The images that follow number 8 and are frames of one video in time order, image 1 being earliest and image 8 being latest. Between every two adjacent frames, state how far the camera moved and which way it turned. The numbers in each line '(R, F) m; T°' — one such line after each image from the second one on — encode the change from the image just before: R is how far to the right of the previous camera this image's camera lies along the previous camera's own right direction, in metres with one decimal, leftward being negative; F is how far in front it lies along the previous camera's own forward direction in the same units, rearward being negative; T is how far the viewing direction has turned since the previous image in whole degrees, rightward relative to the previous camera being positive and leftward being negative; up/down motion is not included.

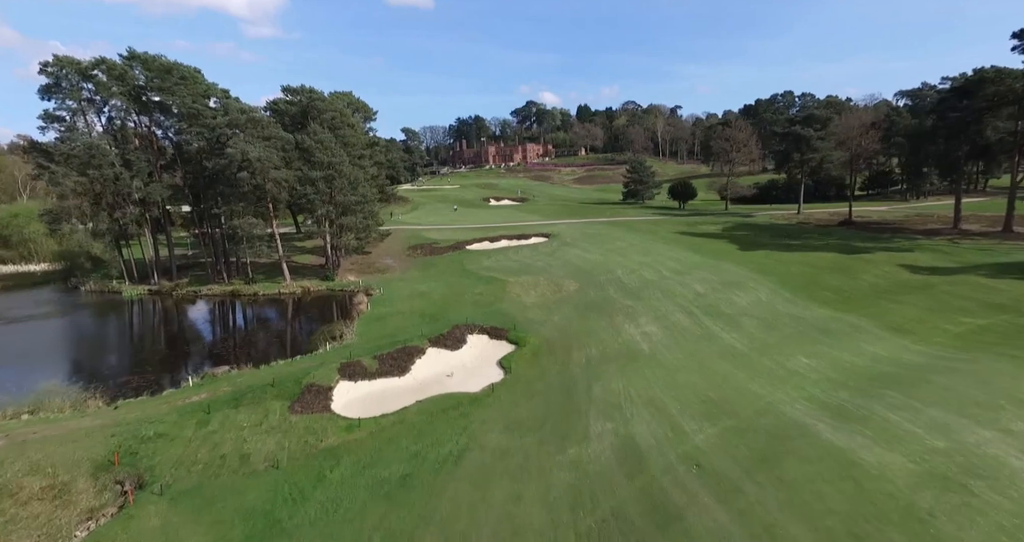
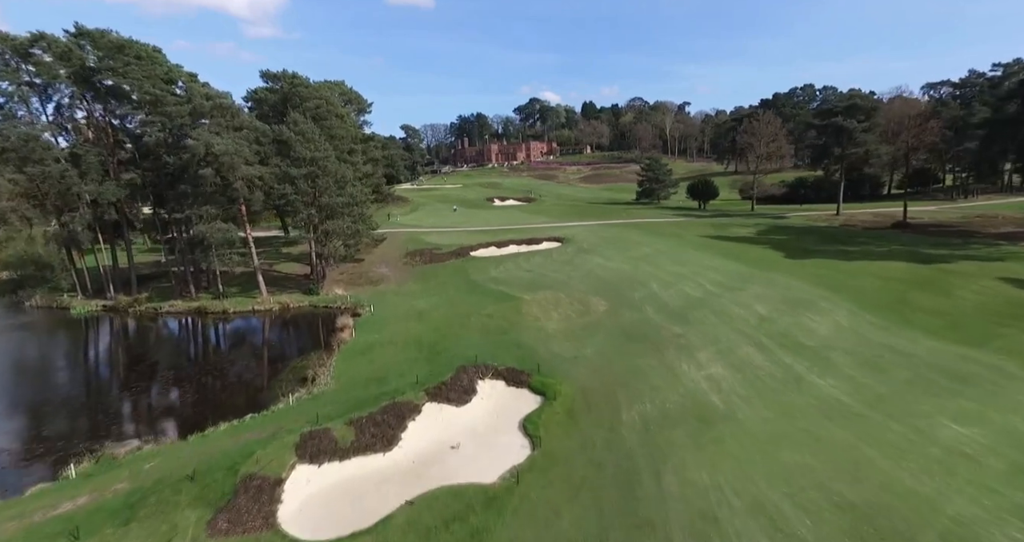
(-0.7, +4.7) m; 0°
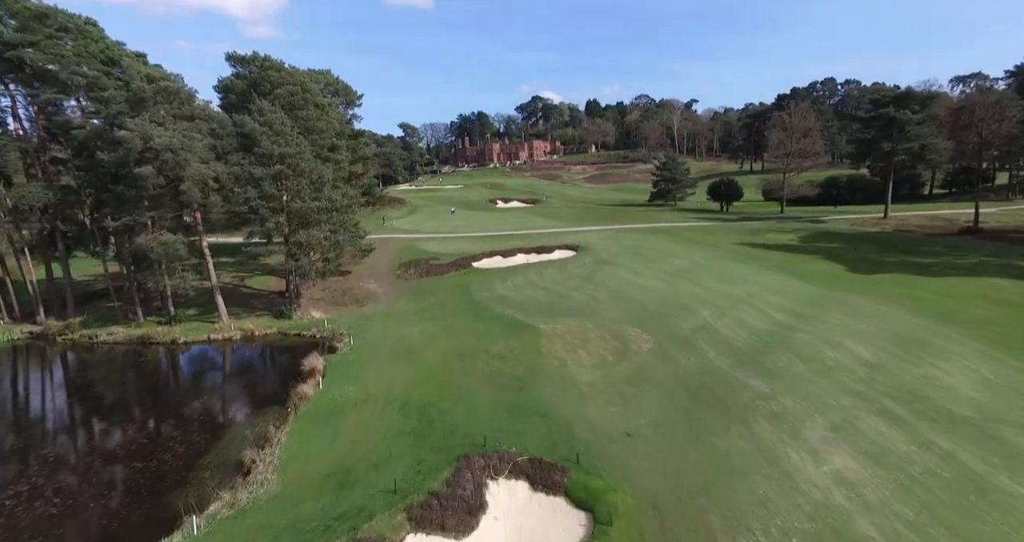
(-0.6, +5.0) m; 0°
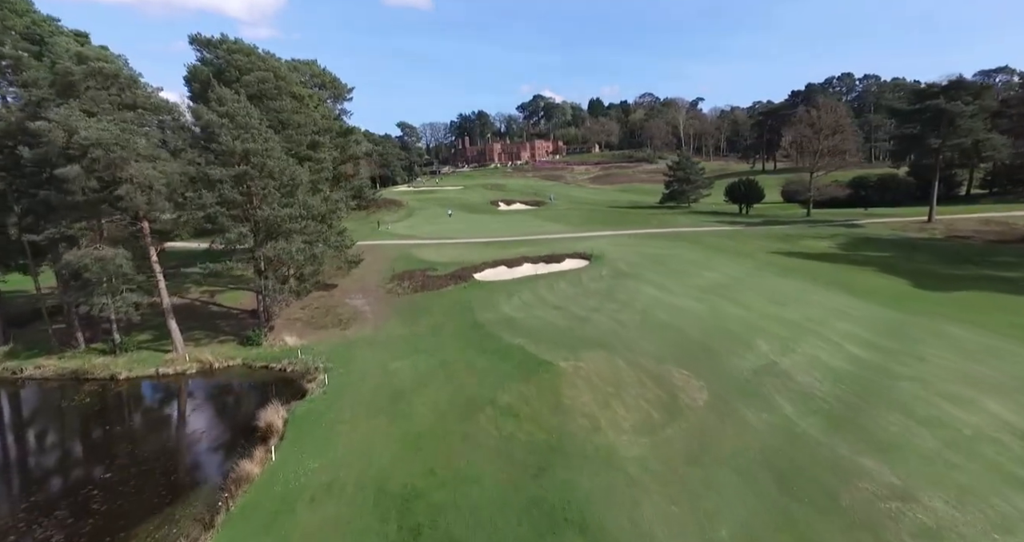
(-0.4, +3.9) m; 0°
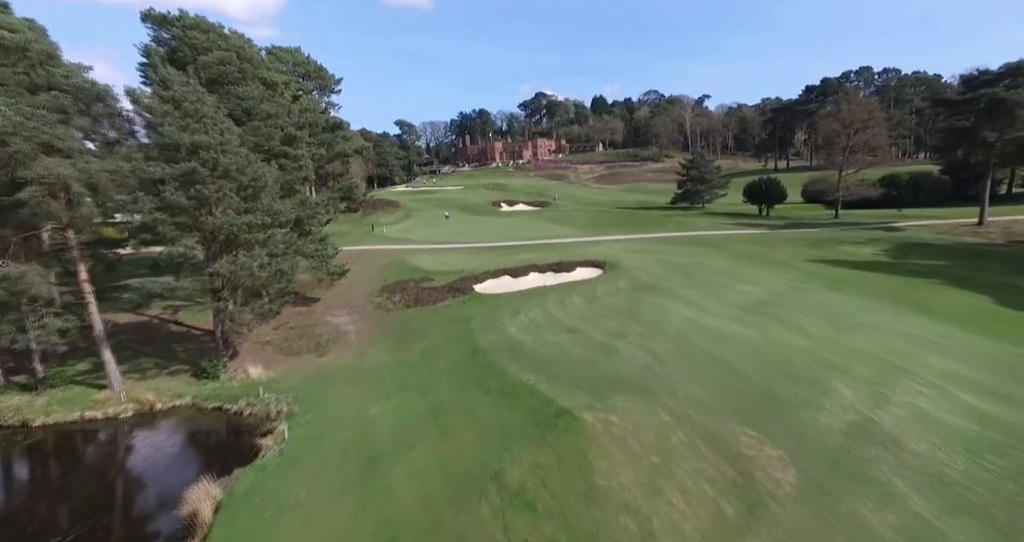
(-0.2, +3.6) m; 0°
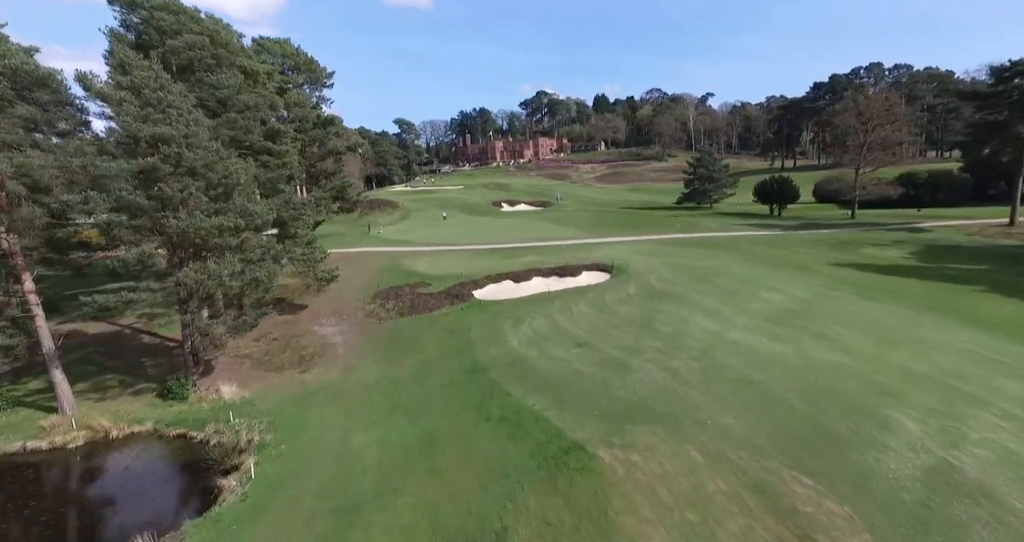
(-0.1, +1.9) m; 0°
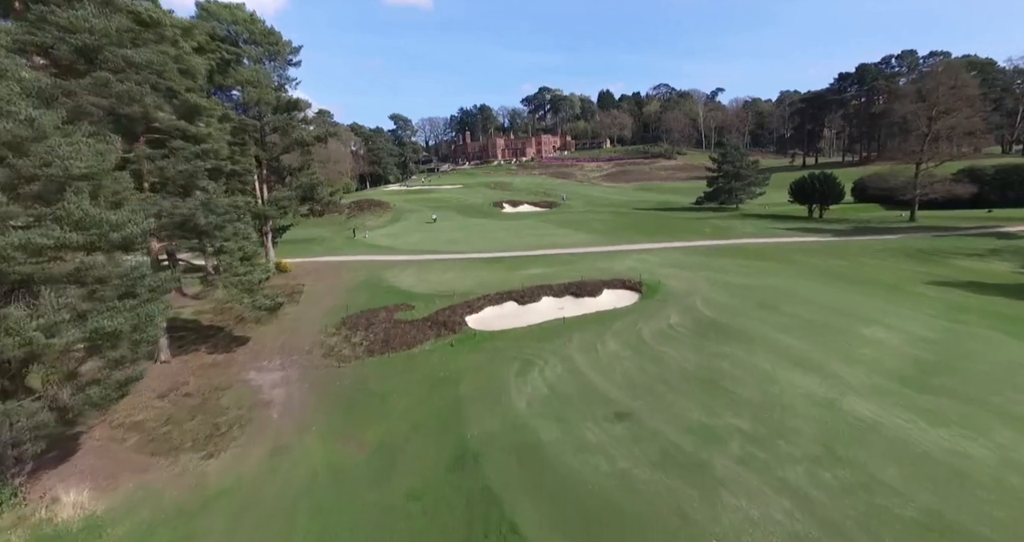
(-0.1, +5.9) m; 0°
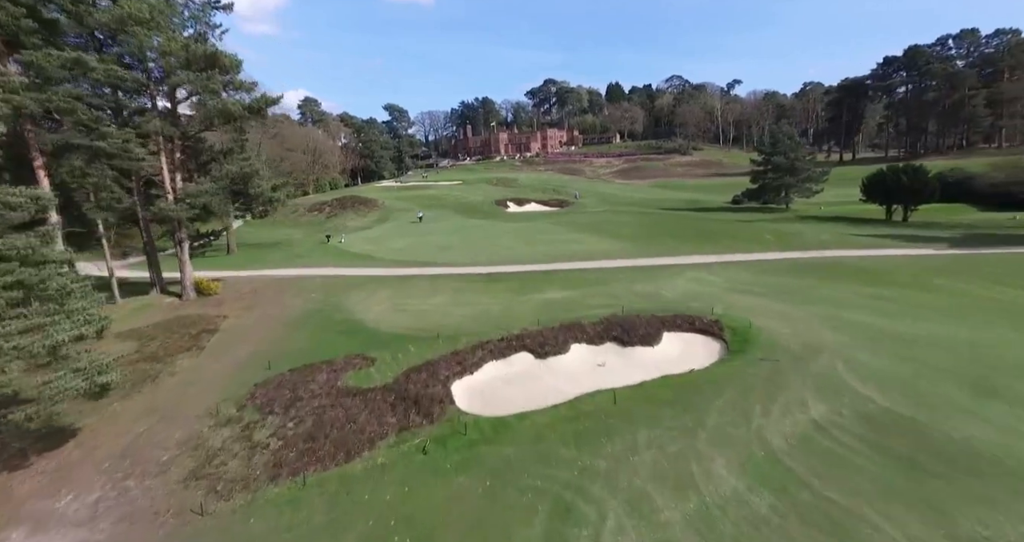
(-0.4, +8.4) m; 0°
